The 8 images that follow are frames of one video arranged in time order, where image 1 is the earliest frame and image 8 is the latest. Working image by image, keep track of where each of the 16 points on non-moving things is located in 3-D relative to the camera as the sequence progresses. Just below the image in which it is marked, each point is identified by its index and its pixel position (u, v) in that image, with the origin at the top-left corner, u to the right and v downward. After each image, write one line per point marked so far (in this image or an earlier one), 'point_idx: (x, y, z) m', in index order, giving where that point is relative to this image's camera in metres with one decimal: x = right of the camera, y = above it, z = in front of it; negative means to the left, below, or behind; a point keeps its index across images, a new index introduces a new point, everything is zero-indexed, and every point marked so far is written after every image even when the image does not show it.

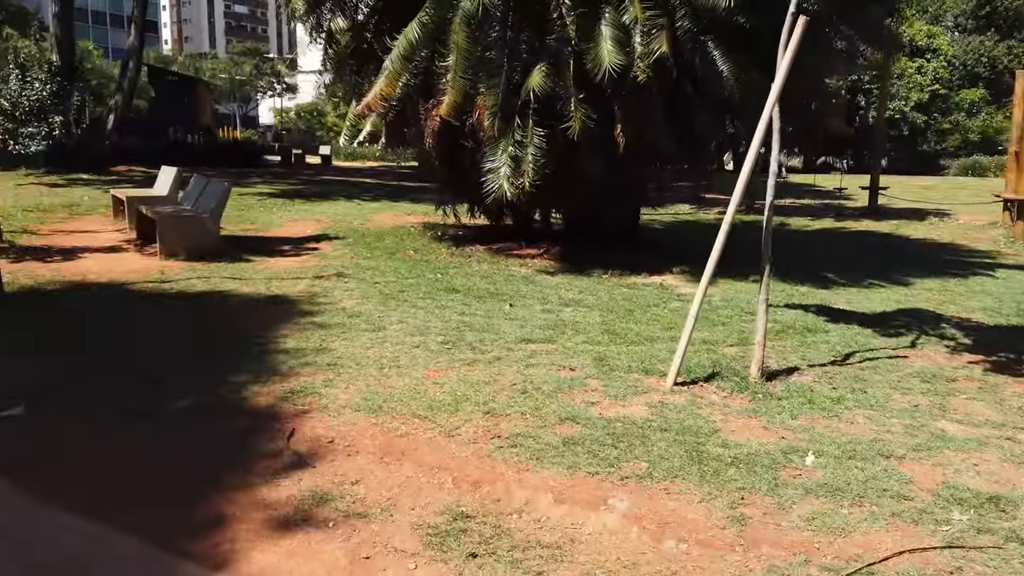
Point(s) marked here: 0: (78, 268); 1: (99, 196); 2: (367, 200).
0: (-4.9, +0.2, +8.5) m
1: (-9.2, +2.1, +16.6) m
2: (-3.7, +2.3, +19.0) m
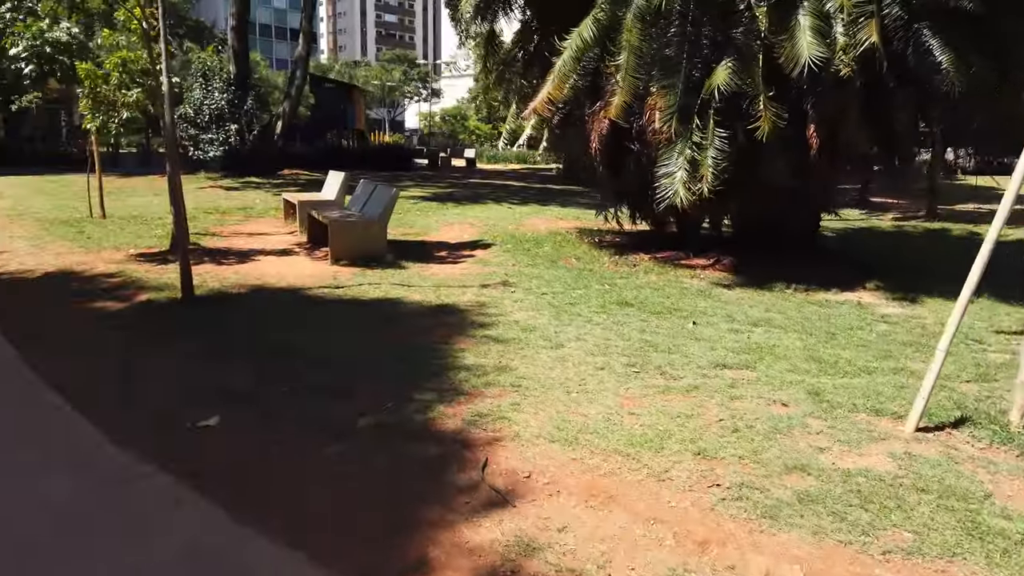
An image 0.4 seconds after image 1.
0: (-3.0, +0.2, +8.7) m
1: (-5.7, +2.1, +17.5) m
2: (+0.1, +2.2, +18.9) m
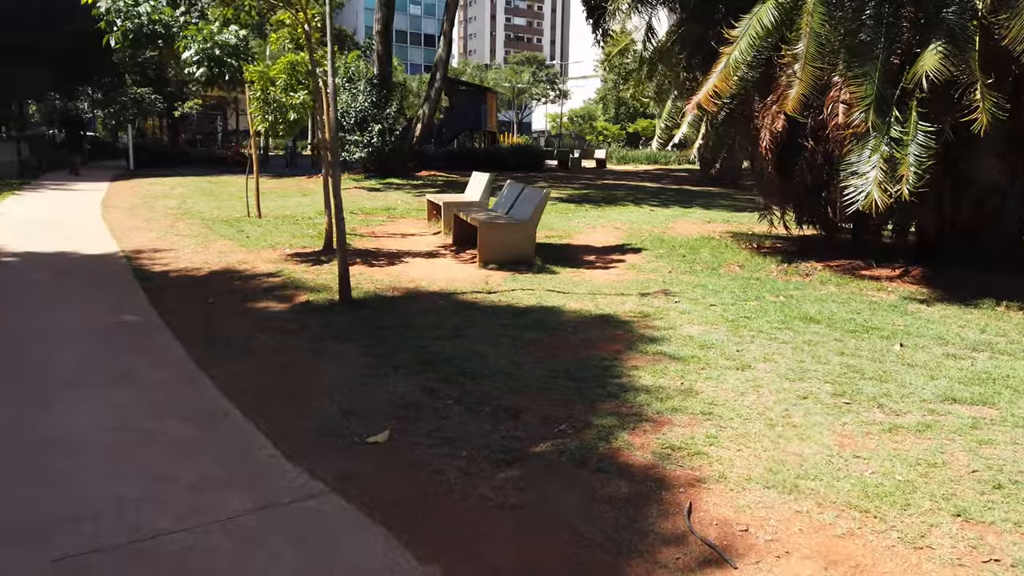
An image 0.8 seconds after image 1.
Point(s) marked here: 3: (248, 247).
0: (-1.2, +0.2, +8.6) m
1: (-2.4, +2.1, +17.7) m
2: (+3.6, +2.1, +18.1) m
3: (-3.6, +0.6, +10.2) m
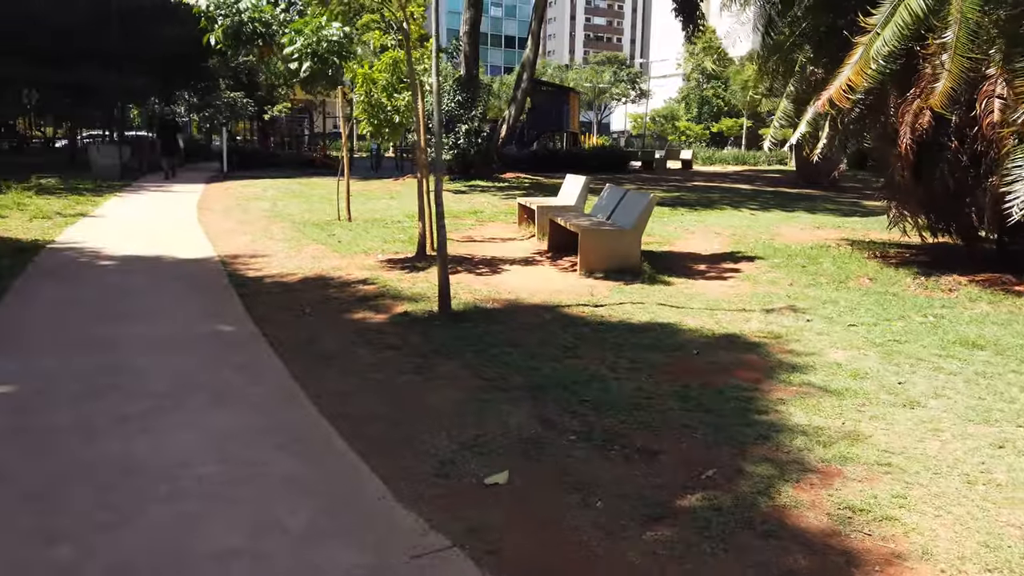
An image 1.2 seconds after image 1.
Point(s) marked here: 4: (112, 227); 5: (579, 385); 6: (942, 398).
0: (-0.1, +0.1, +8.1) m
1: (-0.3, +2.0, +17.3) m
2: (+5.7, +1.9, +17.1) m
3: (-2.3, +0.5, +10.0) m
4: (-6.7, +1.0, +12.5) m
5: (+0.4, -0.6, +5.0) m
6: (+2.6, -0.7, +4.6) m
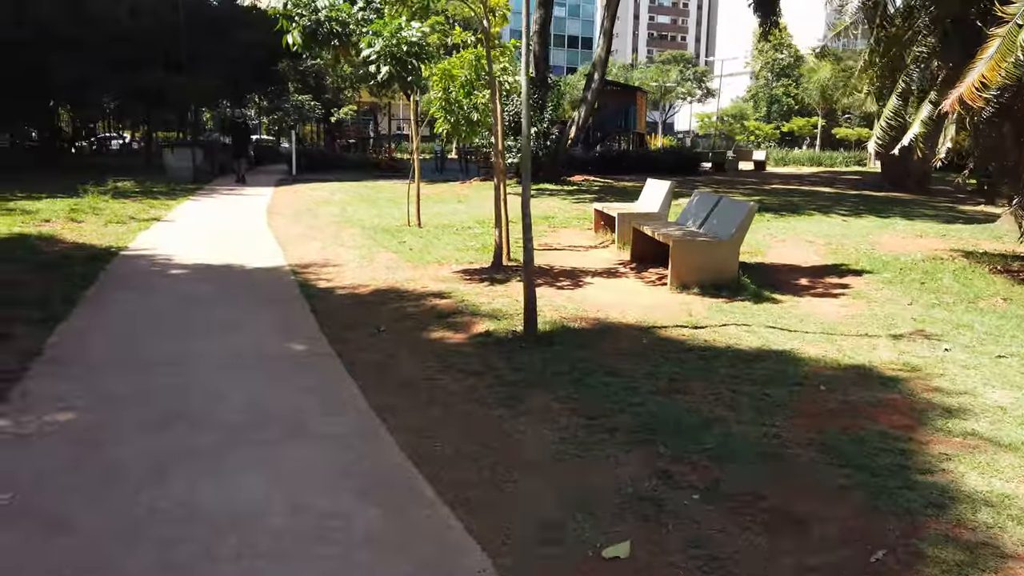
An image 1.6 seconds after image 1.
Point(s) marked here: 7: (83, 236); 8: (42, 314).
0: (+0.8, -0.1, +7.5) m
1: (+1.3, +1.8, +16.7) m
2: (+7.3, +1.6, +16.0) m
3: (-1.3, +0.3, +9.5) m
4: (-5.5, +1.0, +12.5) m
5: (+1.1, -0.8, +4.3) m
6: (+3.2, -0.9, +3.8) m
7: (-6.5, +0.8, +11.3) m
8: (-4.2, -0.2, +6.7) m
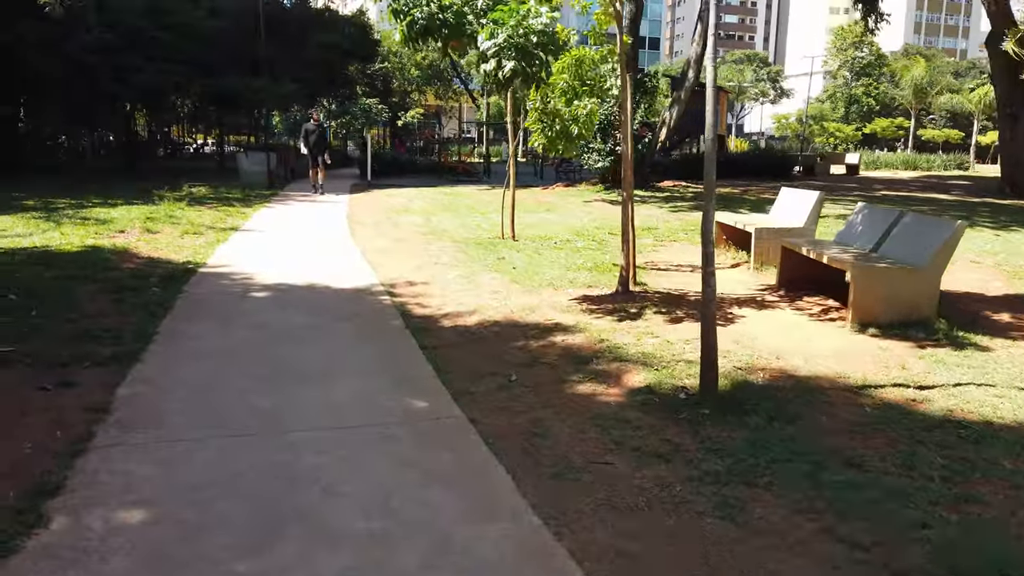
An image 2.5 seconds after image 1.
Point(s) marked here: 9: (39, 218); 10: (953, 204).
0: (+2.0, -0.4, +6.1) m
1: (+3.2, +1.5, +15.2) m
2: (+9.1, +1.2, +14.1) m
3: (+0.1, 0.0, +8.3) m
4: (-3.8, +0.7, +11.5) m
5: (+2.0, -1.1, +2.9) m
6: (+4.2, -1.2, +2.2) m
7: (-5.0, +0.6, +10.5) m
8: (-3.0, -0.5, +5.7) m
9: (-7.9, +1.2, +12.5) m
10: (+11.4, +2.2, +19.1) m
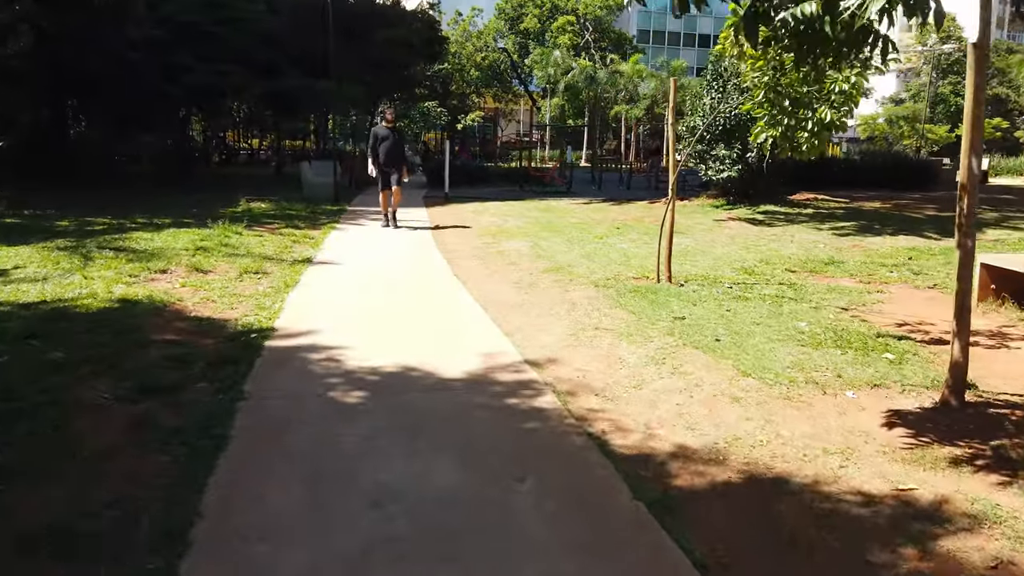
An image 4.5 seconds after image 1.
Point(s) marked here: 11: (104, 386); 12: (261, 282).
0: (+3.6, -1.1, +2.9) m
1: (+5.3, +0.7, +11.9) m
2: (+11.2, +0.4, +10.5) m
3: (+1.8, -0.7, +5.2) m
4: (-1.9, 0.0, +8.7) m
5: (+3.4, -1.8, -0.3) m
6: (+5.5, -1.9, -1.1) m
7: (-3.1, -0.1, +7.7) m
8: (-1.5, -1.2, +2.8) m
9: (-6.0, +0.5, +9.9) m
10: (+13.8, +1.3, +15.3) m
11: (-2.7, -0.7, +5.0) m
12: (-3.0, +0.1, +8.7) m
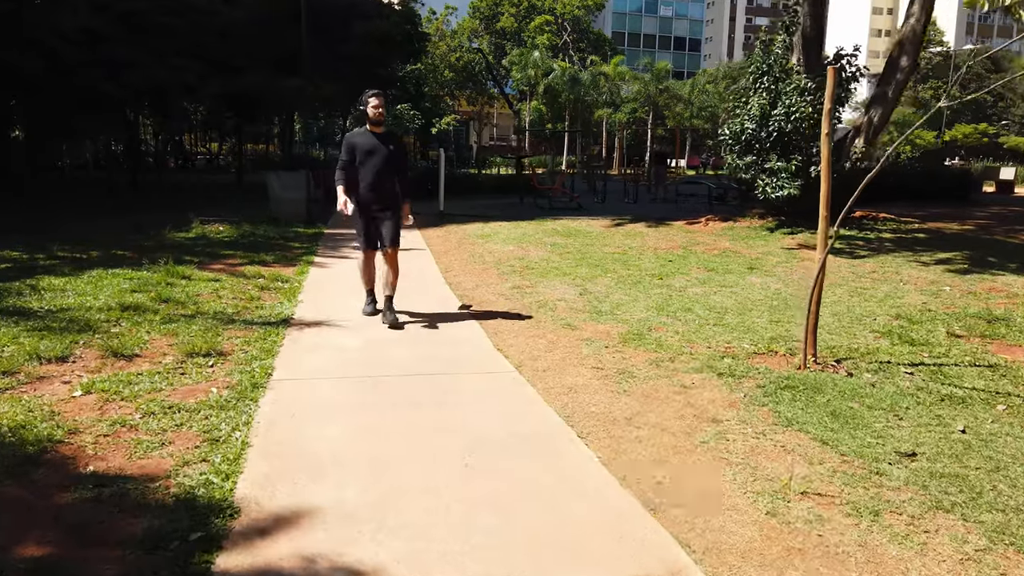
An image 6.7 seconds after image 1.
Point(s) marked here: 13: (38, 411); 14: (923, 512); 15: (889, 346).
0: (+4.5, -1.8, +0.1) m
1: (+5.9, 0.0, +9.3) m
2: (+11.8, -0.3, +8.1) m
3: (+2.7, -1.4, +2.4) m
4: (-1.3, -0.7, +5.7) m
5: (+4.5, -2.5, -3.0) m
6: (+6.6, -2.6, -3.8) m
7: (-2.4, -0.9, +4.7) m
8: (-0.6, -1.9, -0.2) m
9: (-5.4, -0.2, +6.7) m
10: (+14.1, +0.7, +13.0) m
11: (-1.9, -1.4, +2.0) m
12: (-2.3, -0.7, +5.6) m
13: (-3.0, -0.8, +4.7) m
14: (+2.1, -1.1, +3.7) m
15: (+3.5, -0.5, +6.9) m
